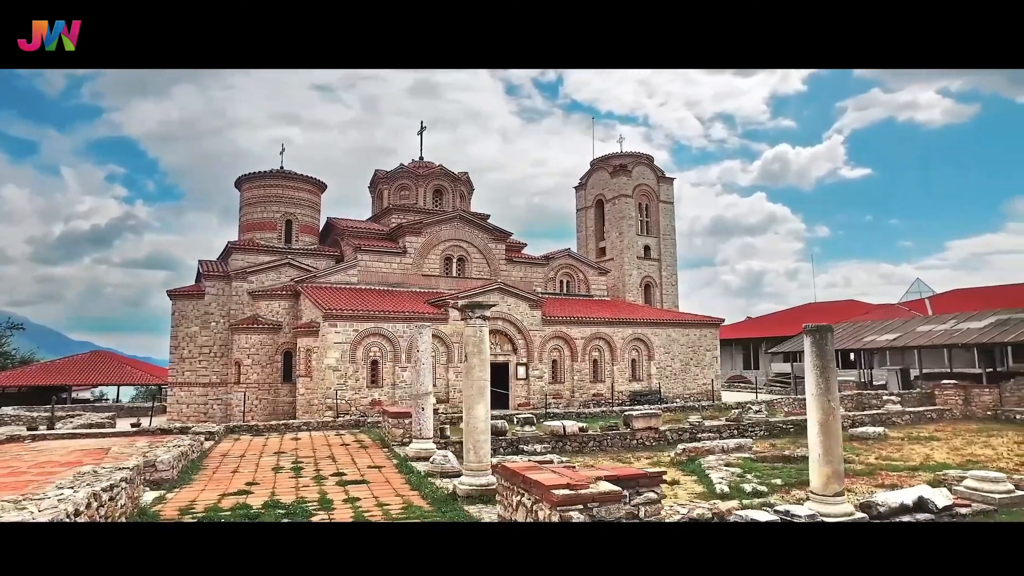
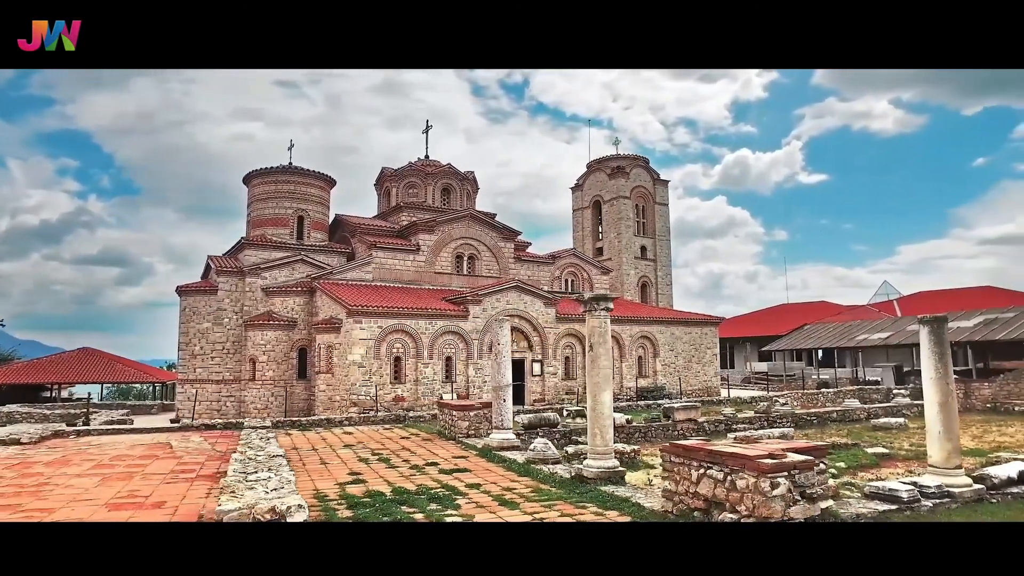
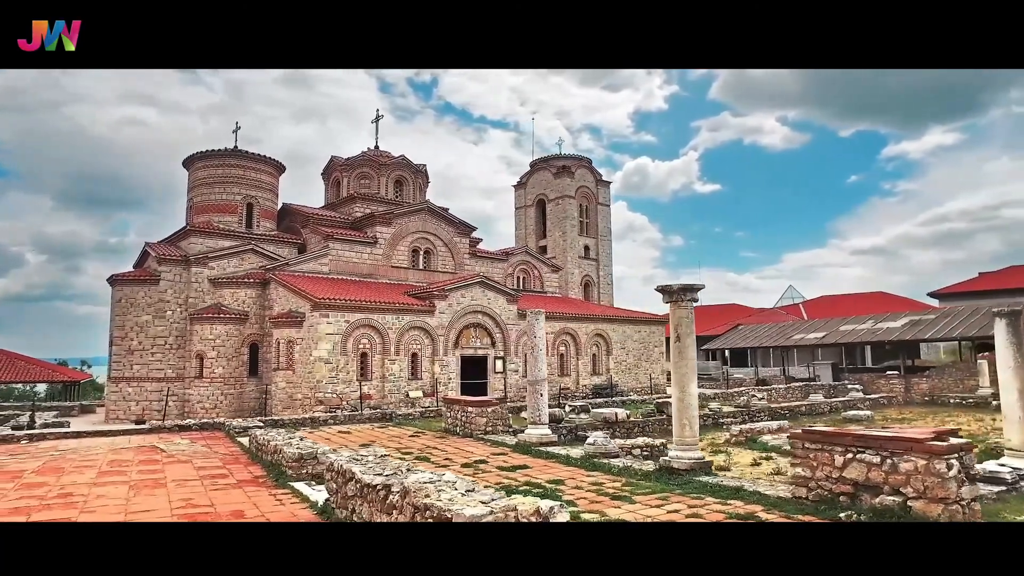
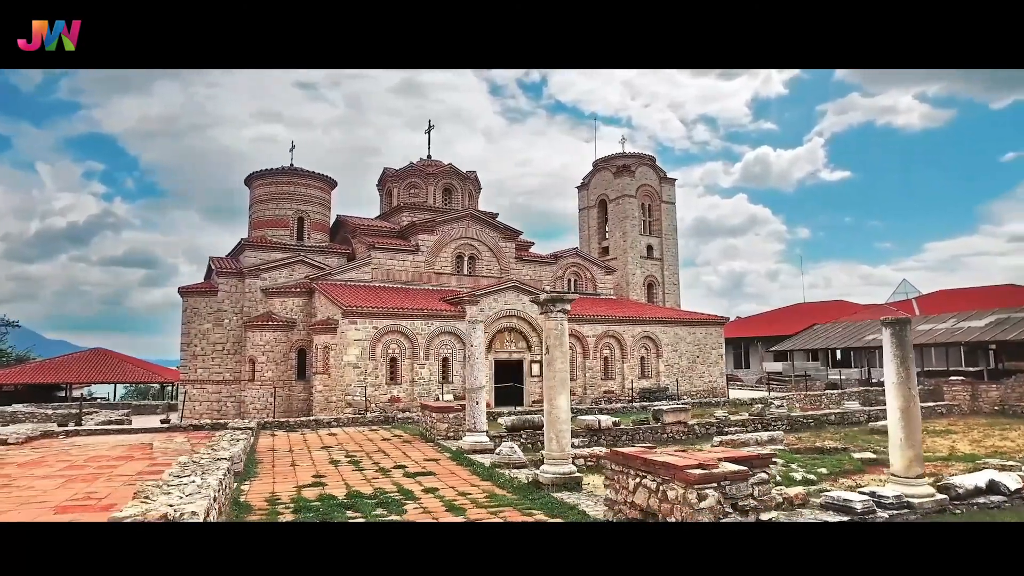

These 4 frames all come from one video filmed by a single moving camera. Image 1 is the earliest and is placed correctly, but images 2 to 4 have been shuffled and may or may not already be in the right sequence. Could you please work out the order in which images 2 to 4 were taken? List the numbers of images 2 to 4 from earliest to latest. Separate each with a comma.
4, 2, 3
